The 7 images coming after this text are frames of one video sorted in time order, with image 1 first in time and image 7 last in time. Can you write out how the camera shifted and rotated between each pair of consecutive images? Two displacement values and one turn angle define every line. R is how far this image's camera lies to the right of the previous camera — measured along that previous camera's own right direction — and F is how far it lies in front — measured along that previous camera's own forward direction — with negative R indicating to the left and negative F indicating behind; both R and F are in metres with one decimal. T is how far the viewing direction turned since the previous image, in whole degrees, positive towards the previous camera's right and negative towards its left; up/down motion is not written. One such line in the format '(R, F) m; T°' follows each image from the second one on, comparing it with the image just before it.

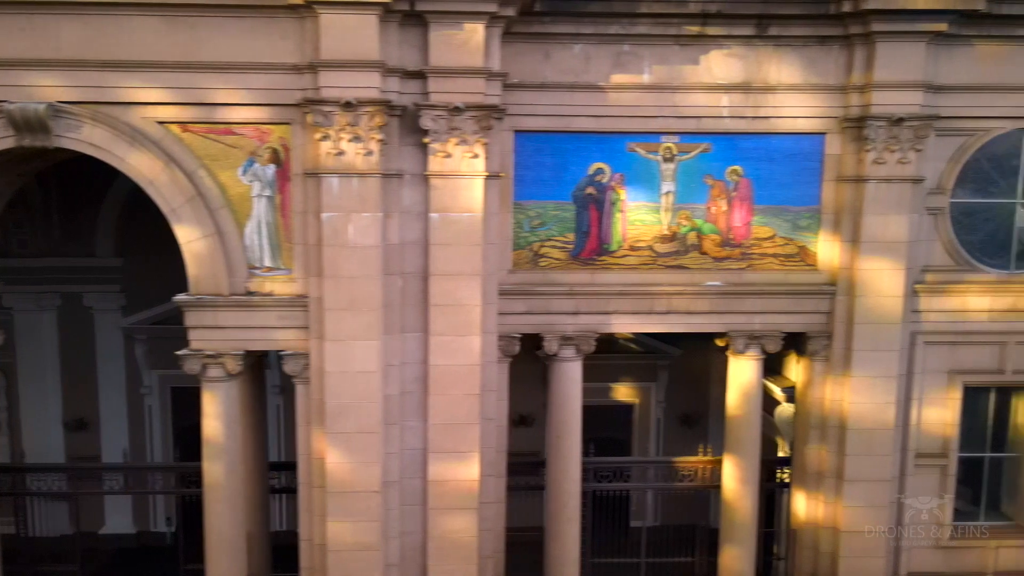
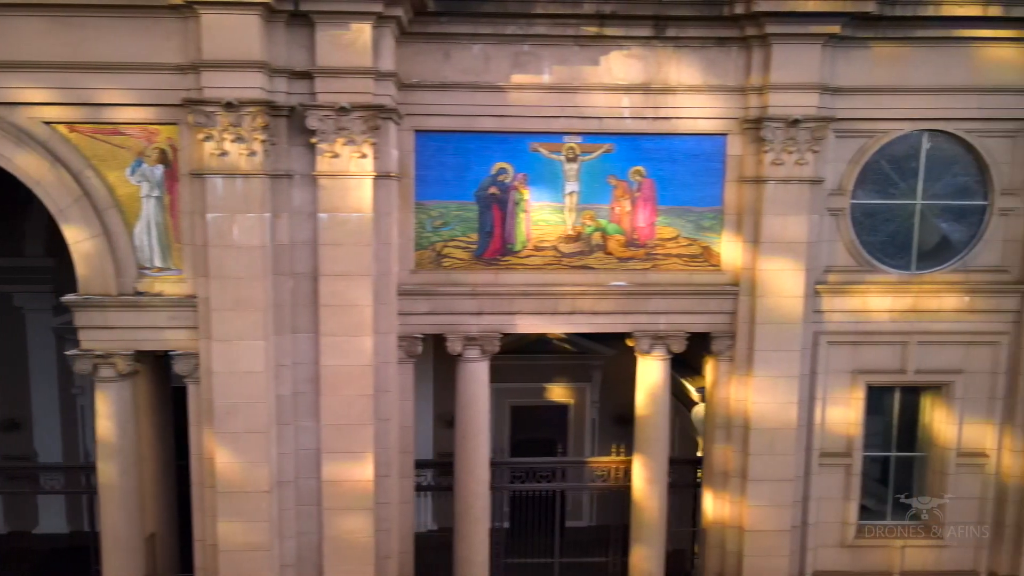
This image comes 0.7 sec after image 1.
(+1.4, 0.0) m; 0°
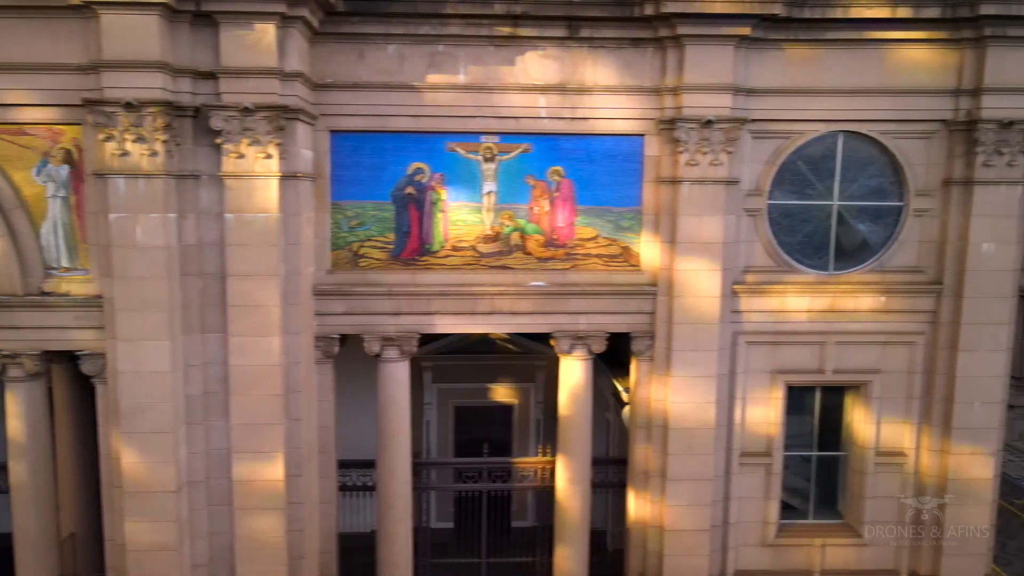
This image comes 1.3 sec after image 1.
(+1.2, 0.0) m; 0°
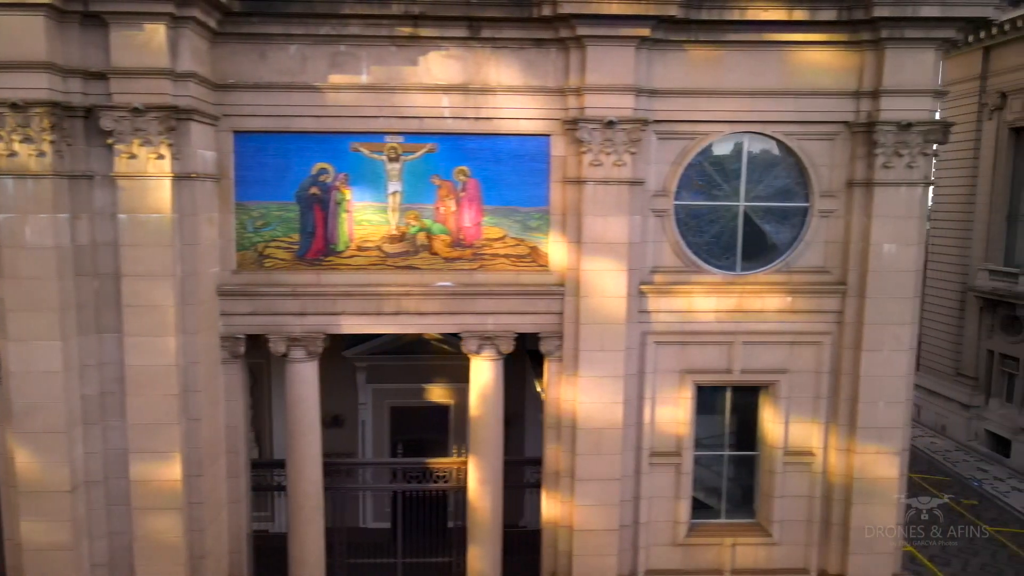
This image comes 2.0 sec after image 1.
(+1.3, 0.0) m; 0°
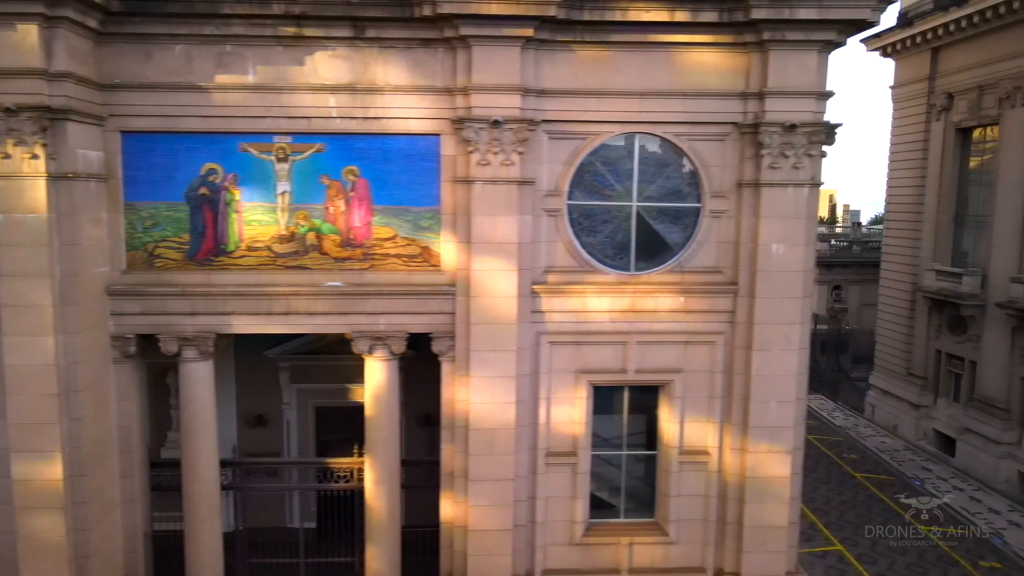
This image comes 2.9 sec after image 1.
(+1.6, 0.0) m; 0°
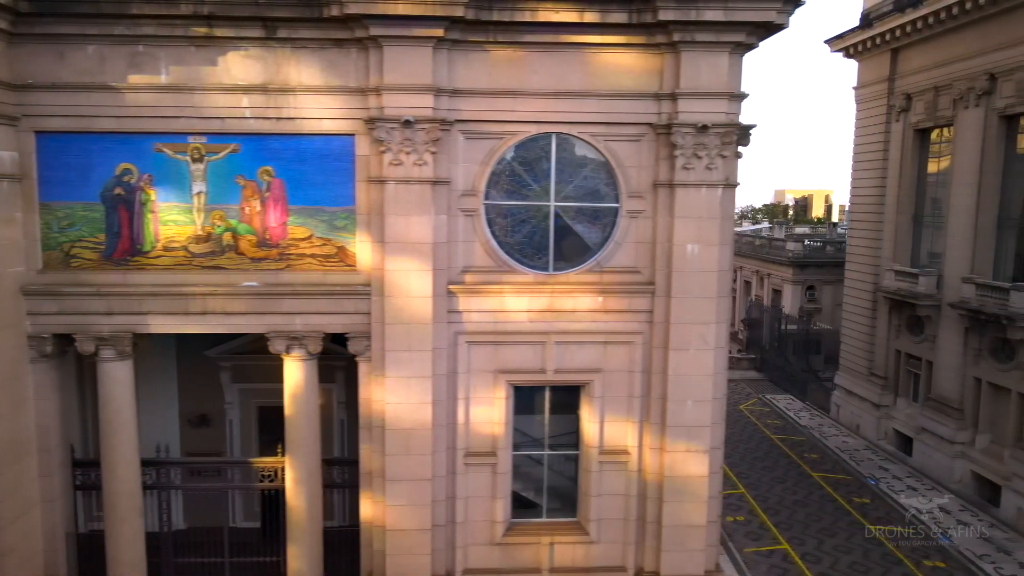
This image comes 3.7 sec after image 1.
(+1.2, 0.0) m; 0°
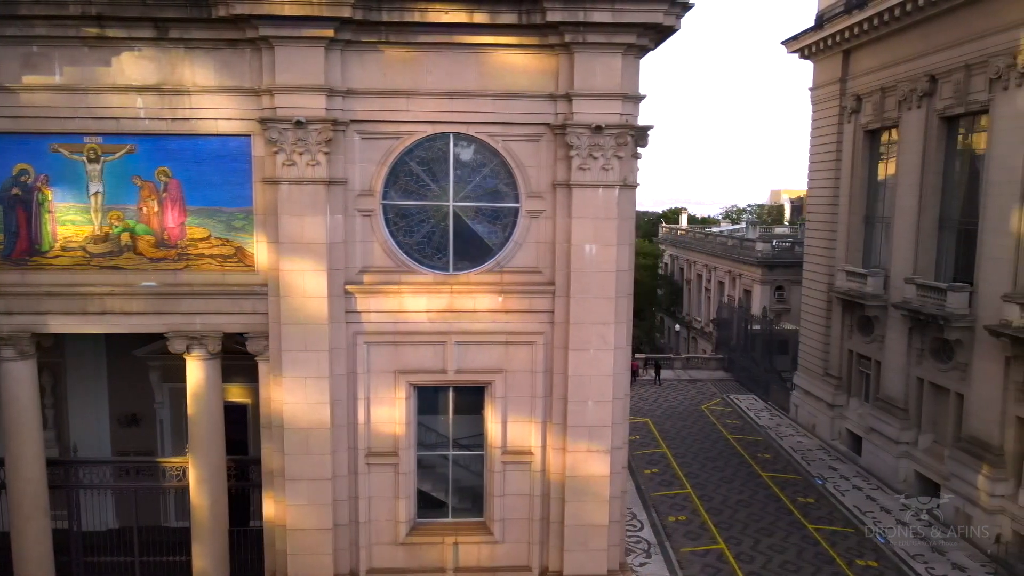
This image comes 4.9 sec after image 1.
(+1.5, 0.0) m; 0°
